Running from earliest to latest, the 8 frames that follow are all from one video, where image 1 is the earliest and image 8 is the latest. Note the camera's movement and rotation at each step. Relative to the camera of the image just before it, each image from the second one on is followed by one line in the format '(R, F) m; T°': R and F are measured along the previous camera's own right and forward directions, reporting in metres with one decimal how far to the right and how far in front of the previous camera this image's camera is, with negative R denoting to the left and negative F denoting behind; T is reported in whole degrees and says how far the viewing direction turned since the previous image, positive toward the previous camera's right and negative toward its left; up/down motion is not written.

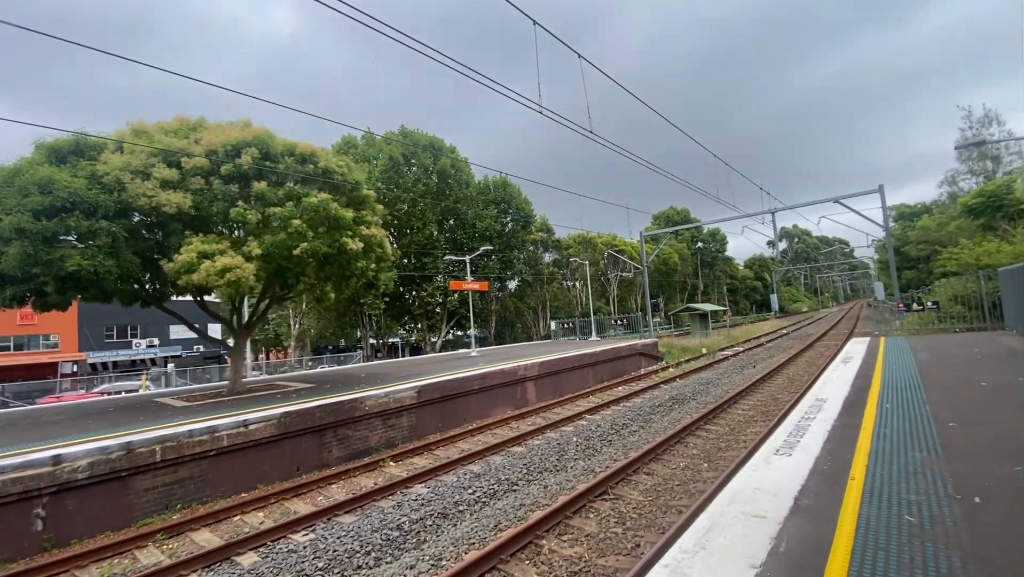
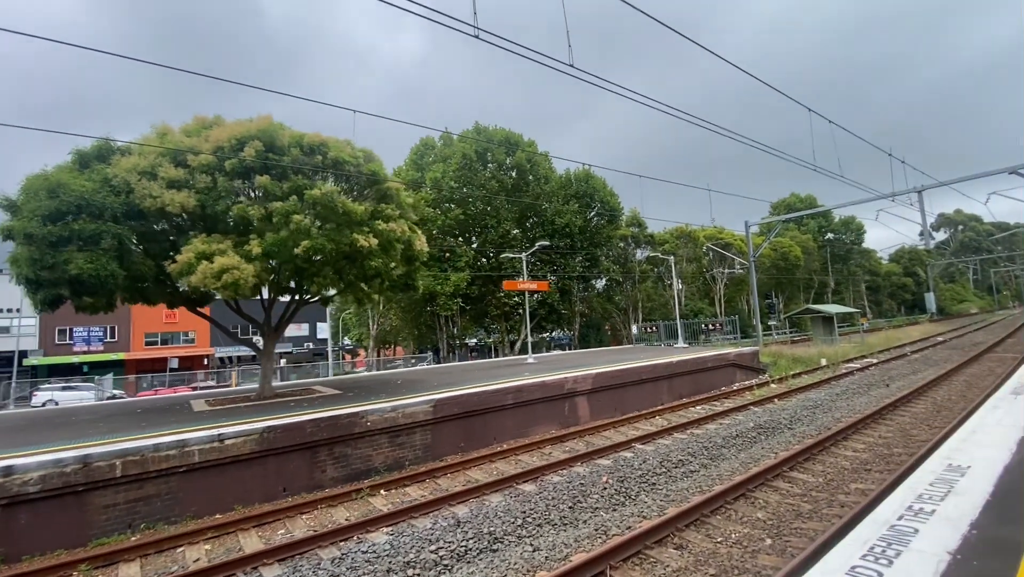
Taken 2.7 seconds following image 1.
(+1.9, +2.6) m; -12°
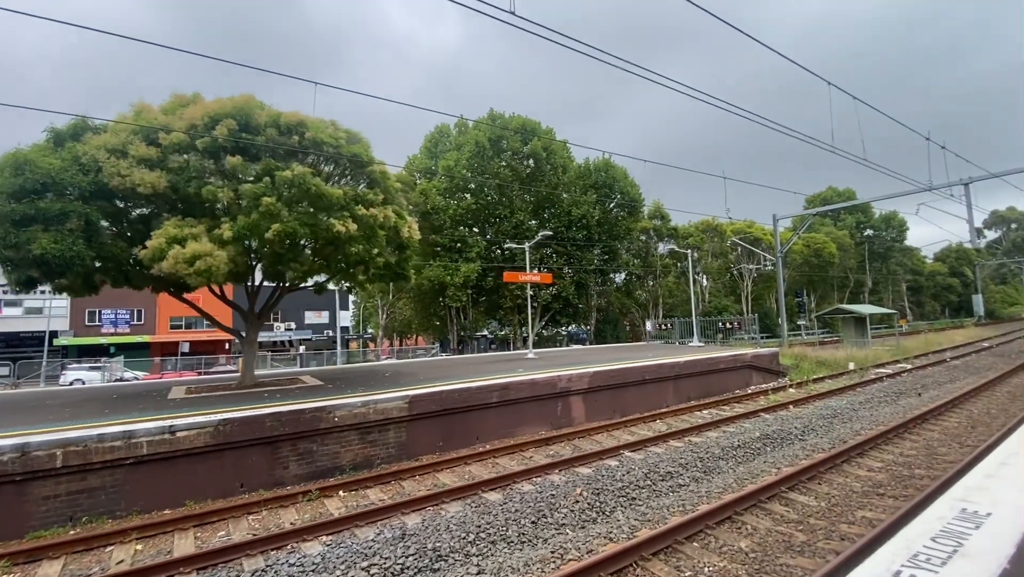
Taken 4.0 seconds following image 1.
(+1.0, +1.0) m; -3°
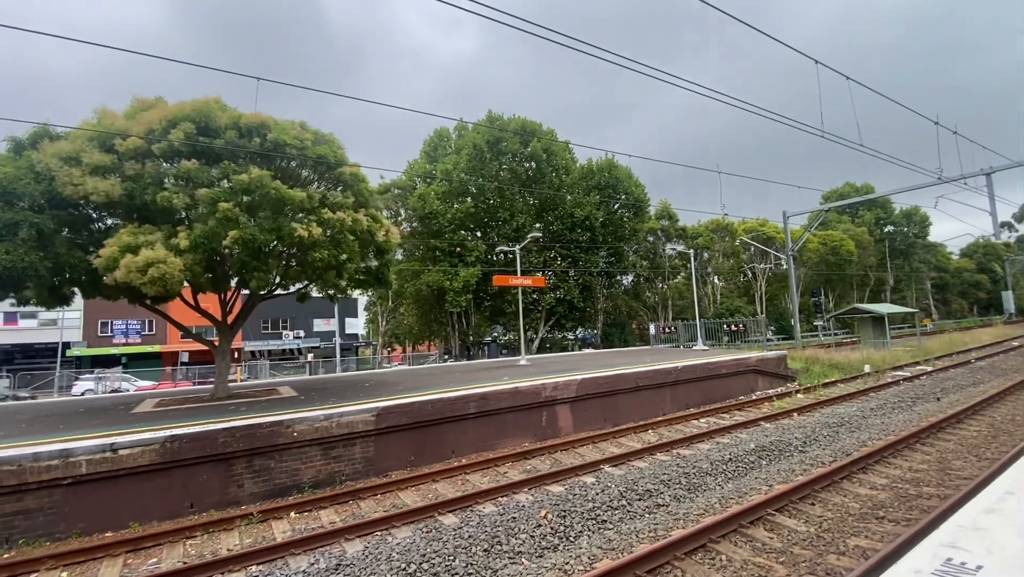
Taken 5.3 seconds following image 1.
(+1.0, +0.8) m; -2°
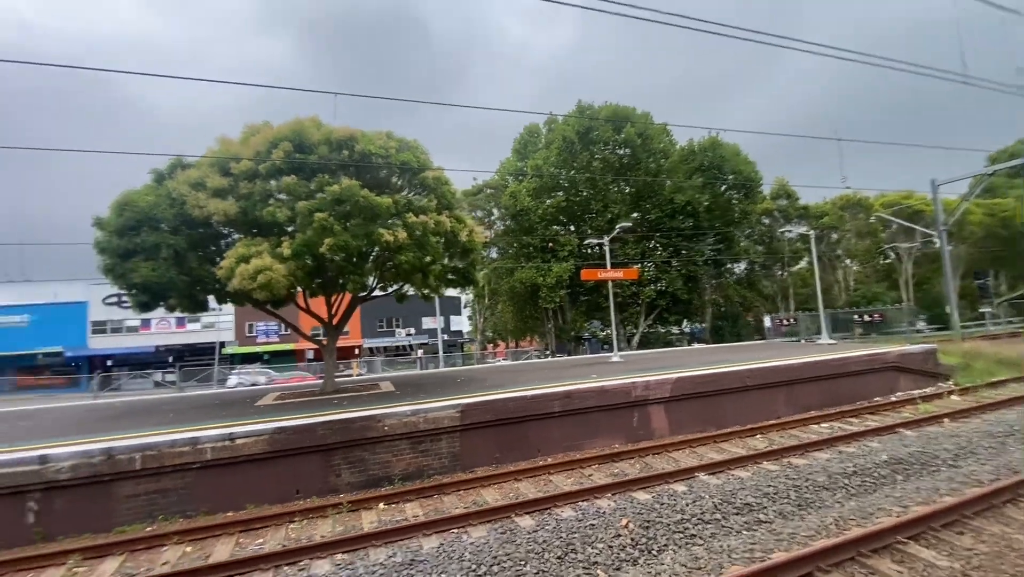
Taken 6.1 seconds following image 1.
(+0.5, +0.5) m; -12°
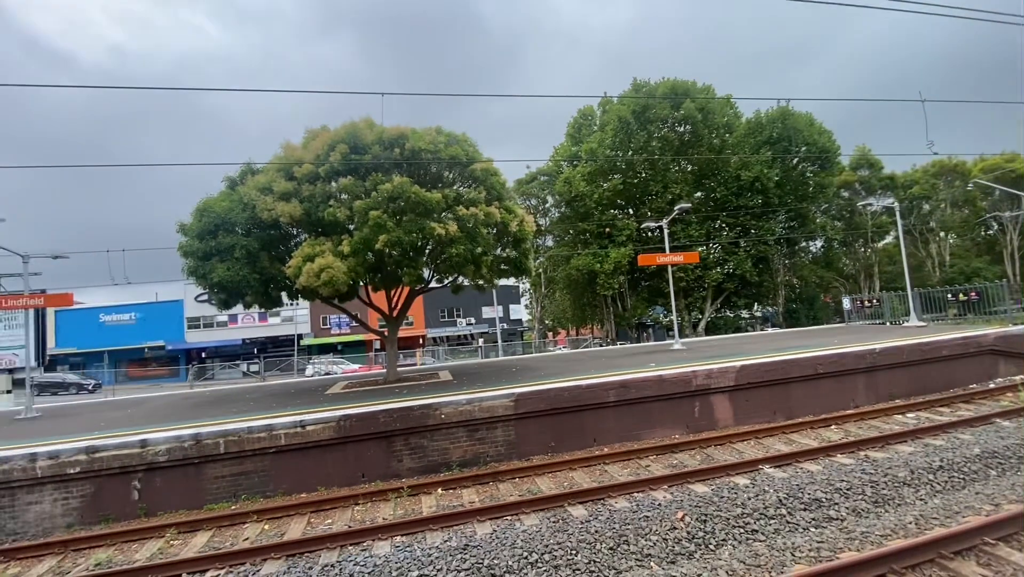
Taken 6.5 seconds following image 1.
(+0.3, +0.1) m; -7°
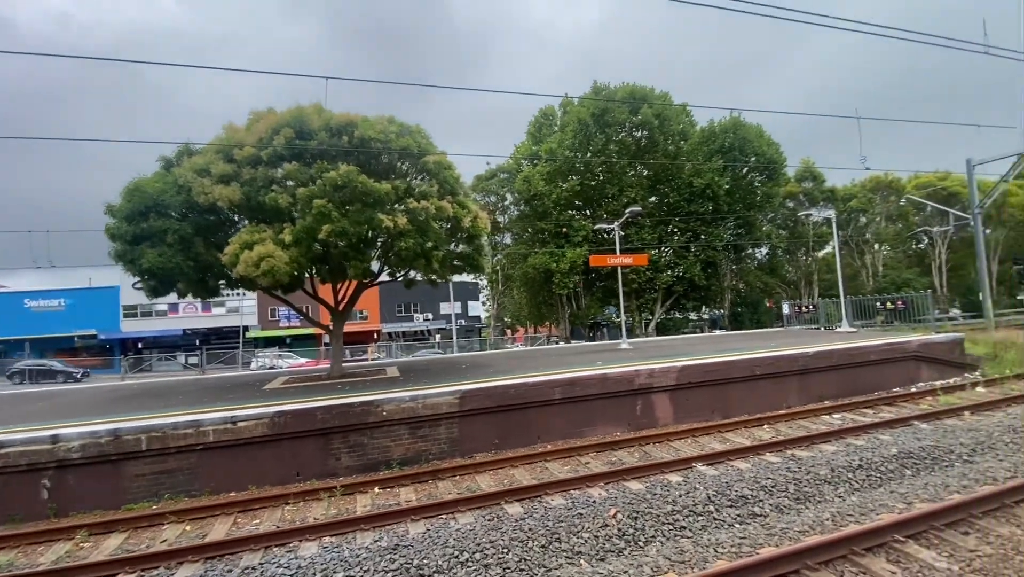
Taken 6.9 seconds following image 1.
(+0.2, +0.1) m; +4°
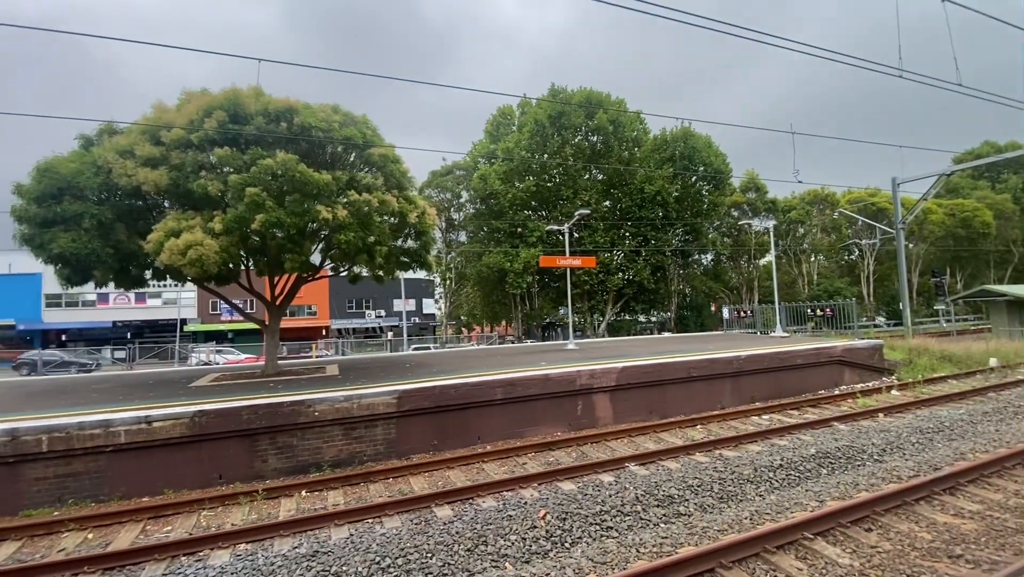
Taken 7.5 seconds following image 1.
(+0.3, 0.0) m; +5°
